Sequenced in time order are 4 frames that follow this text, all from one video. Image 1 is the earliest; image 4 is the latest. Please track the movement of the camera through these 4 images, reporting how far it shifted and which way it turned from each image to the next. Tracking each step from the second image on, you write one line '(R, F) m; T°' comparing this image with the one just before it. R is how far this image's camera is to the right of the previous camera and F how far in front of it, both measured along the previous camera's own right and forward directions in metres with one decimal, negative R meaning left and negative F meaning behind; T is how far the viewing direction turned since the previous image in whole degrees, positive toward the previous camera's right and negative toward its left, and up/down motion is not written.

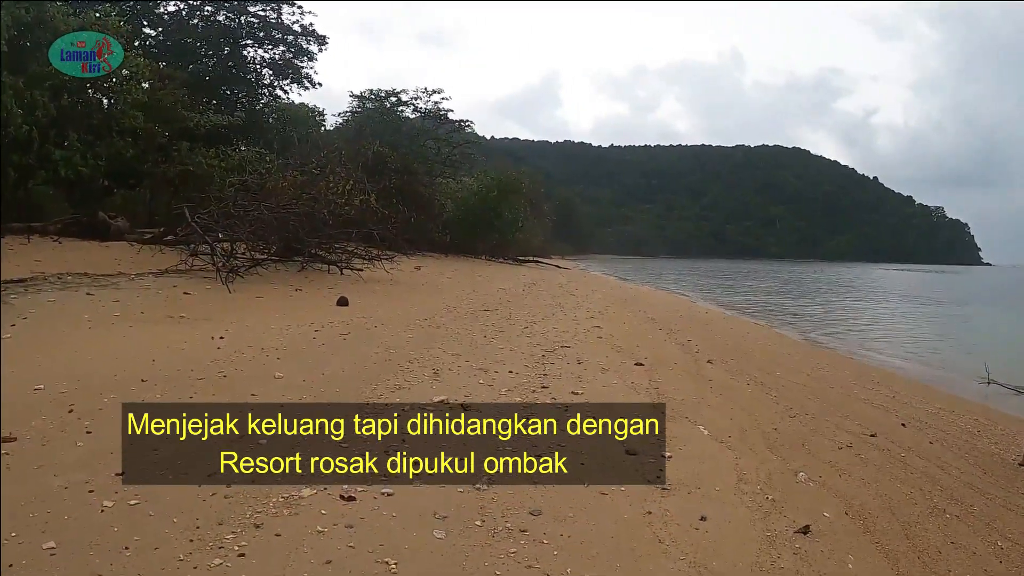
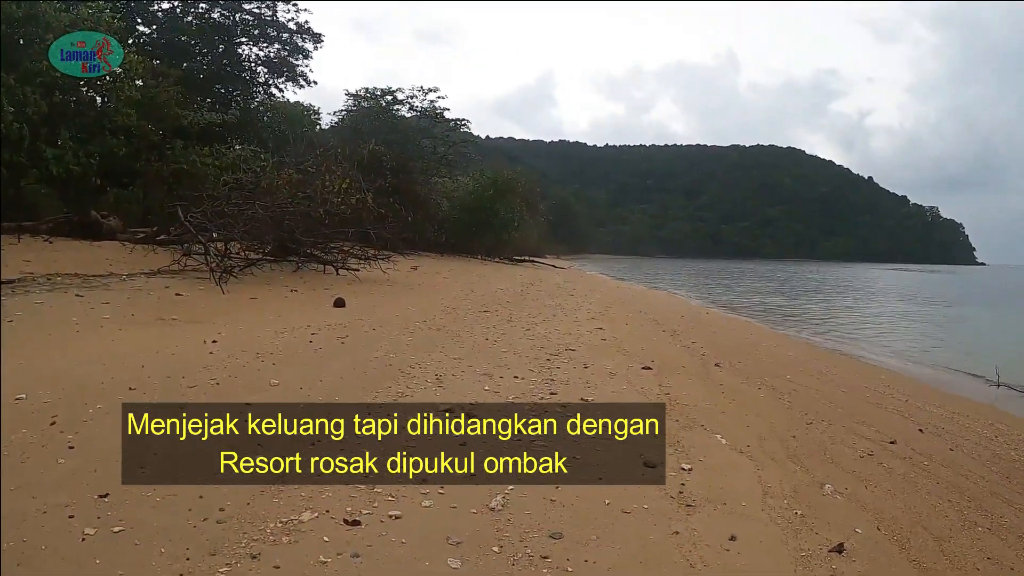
(-0.1, +0.2) m; 0°
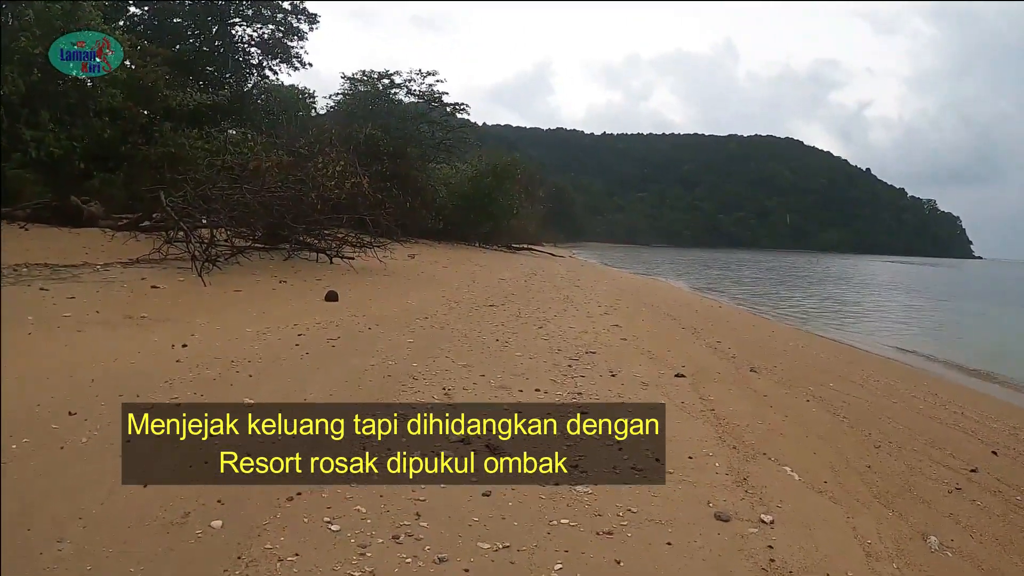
(-0.2, +0.8) m; 0°
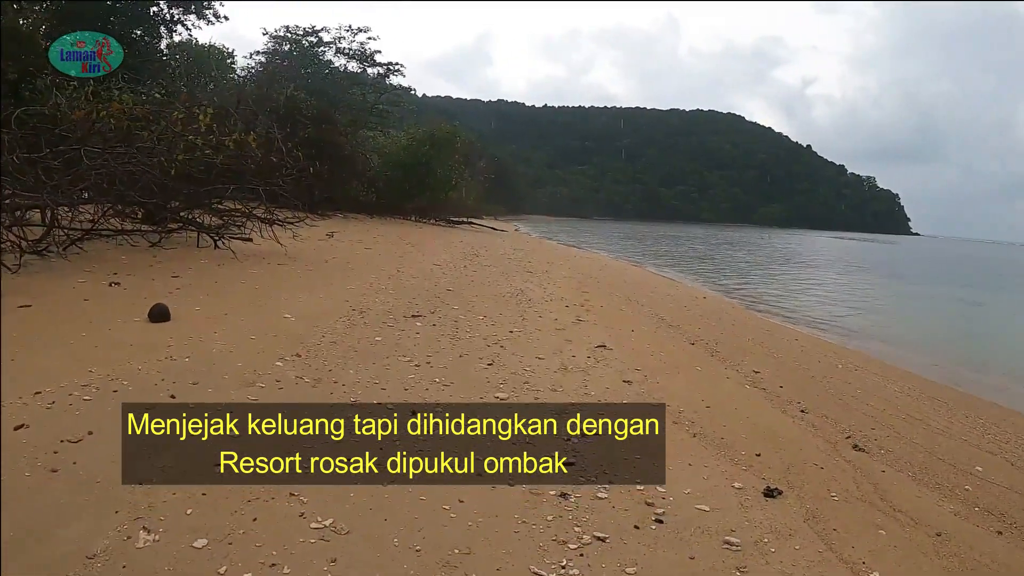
(+0.1, +3.0) m; +5°
